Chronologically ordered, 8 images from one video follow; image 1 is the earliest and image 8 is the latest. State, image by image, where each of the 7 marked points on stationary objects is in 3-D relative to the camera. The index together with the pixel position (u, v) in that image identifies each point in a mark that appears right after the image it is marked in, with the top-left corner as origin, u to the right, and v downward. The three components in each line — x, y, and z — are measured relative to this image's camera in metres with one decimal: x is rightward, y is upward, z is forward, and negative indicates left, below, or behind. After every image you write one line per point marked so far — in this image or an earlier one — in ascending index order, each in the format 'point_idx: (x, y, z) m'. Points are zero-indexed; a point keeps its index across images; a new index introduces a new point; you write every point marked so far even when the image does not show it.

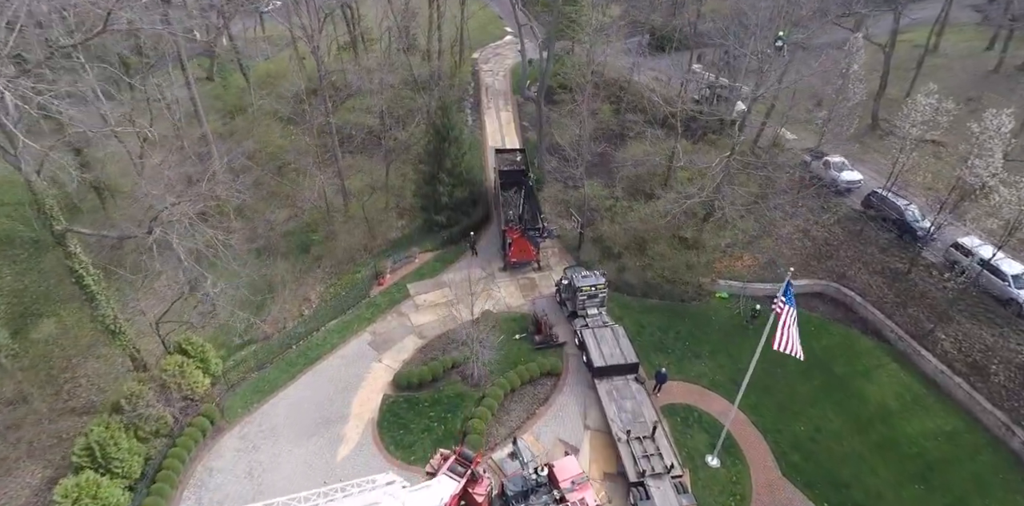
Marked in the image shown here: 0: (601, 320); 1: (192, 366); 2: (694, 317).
0: (+3.0, -2.3, +17.8) m
1: (-9.5, -3.3, +15.7) m
2: (+6.5, -2.3, +18.7) m
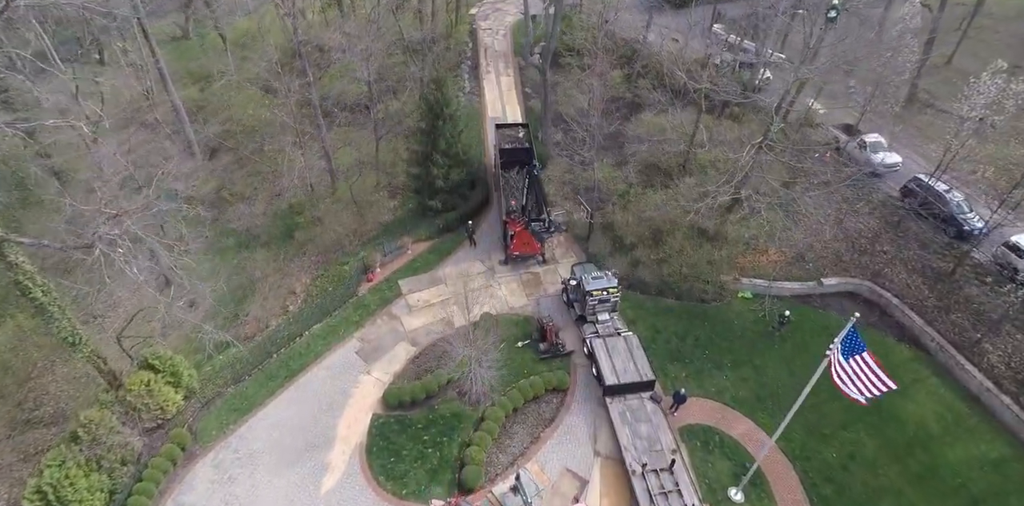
0: (+3.1, -2.3, +16.1) m
1: (-9.5, -3.5, +14.2) m
2: (+6.6, -2.2, +17.0) m
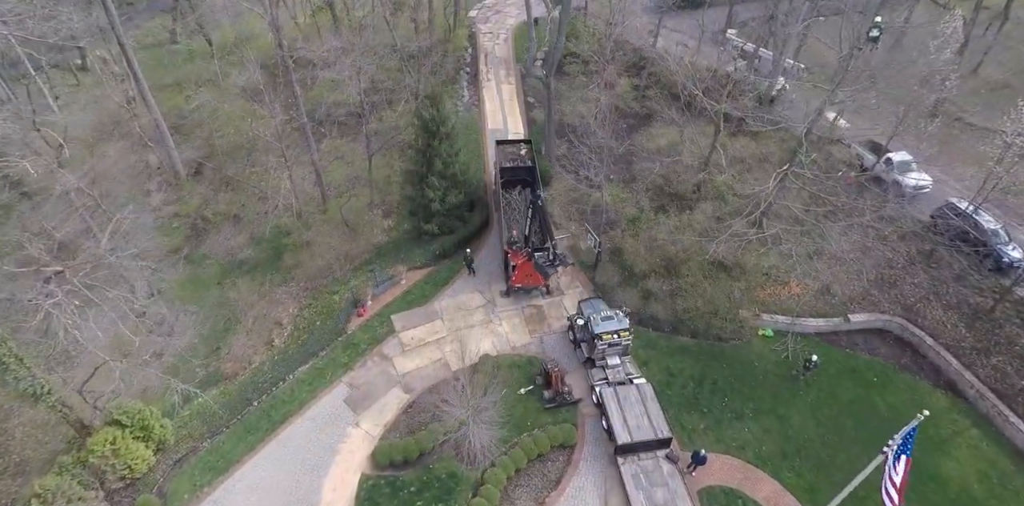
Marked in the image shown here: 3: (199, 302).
0: (+3.1, -3.3, +14.8) m
1: (-9.4, -4.6, +12.9) m
2: (+6.6, -3.3, +15.7) m
3: (-11.6, -1.7, +19.5) m
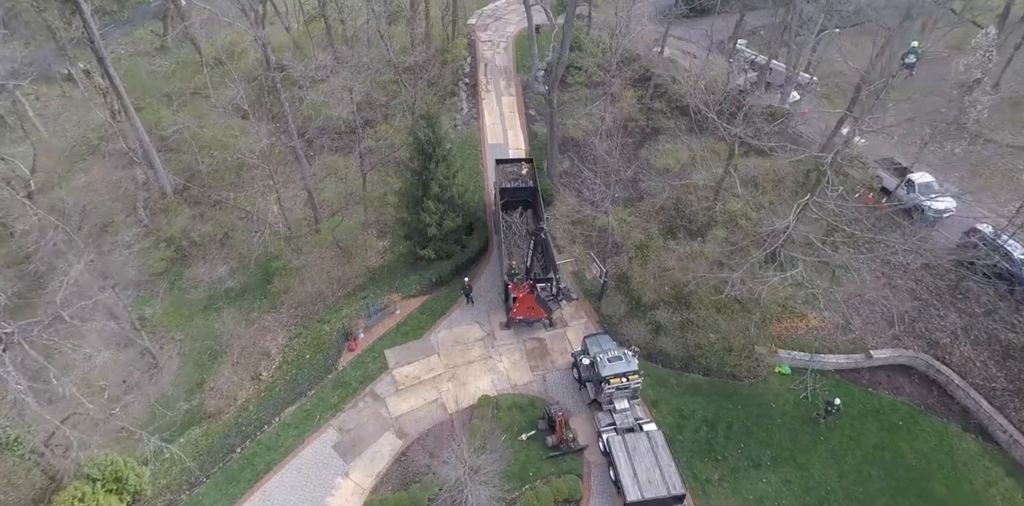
0: (+3.1, -4.3, +13.8) m
1: (-9.4, -5.5, +11.9) m
2: (+6.7, -4.3, +14.7) m
3: (-11.6, -2.6, +18.6) m
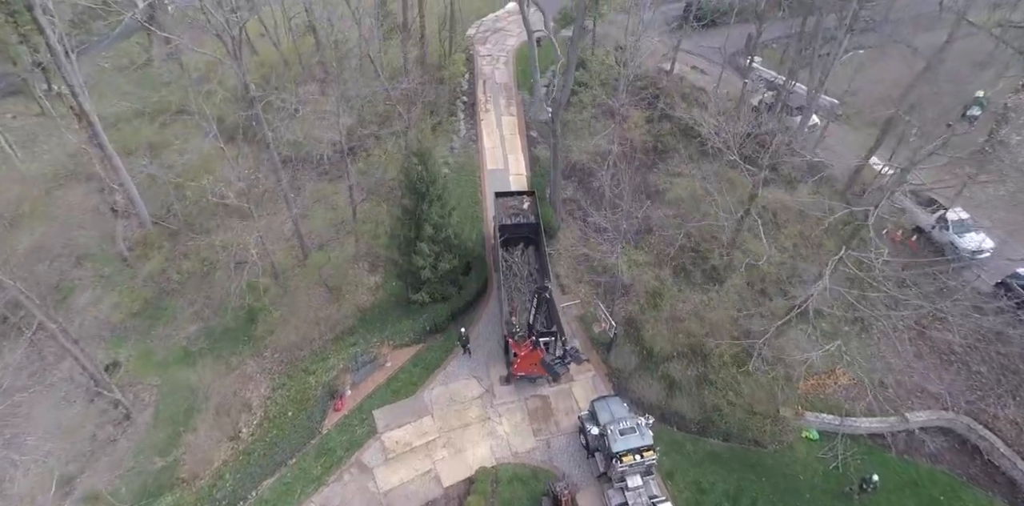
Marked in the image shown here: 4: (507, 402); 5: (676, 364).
0: (+3.2, -5.7, +12.4) m
1: (-9.4, -7.0, +10.6) m
2: (+6.7, -5.7, +13.3) m
3: (-11.6, -4.0, +17.2) m
4: (-0.1, -4.2, +14.9) m
5: (+4.7, -3.2, +15.0) m
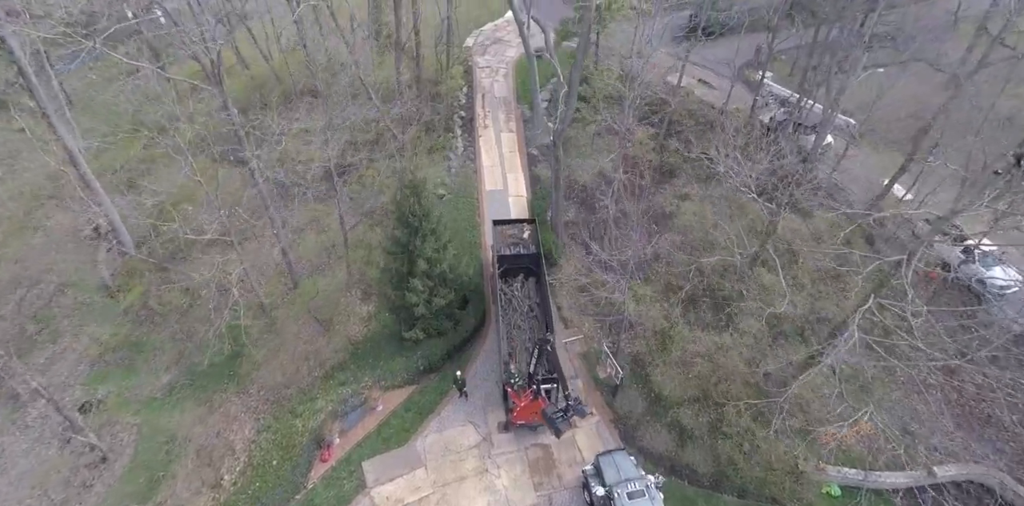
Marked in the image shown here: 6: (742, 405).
0: (+3.1, -6.8, +11.4) m
1: (-9.4, -8.1, +9.6) m
2: (+6.7, -6.8, +12.3) m
3: (-11.6, -5.1, +16.2) m
4: (-0.2, -5.3, +14.0) m
5: (+4.6, -4.2, +14.0) m
6: (+6.1, -4.0, +13.8) m
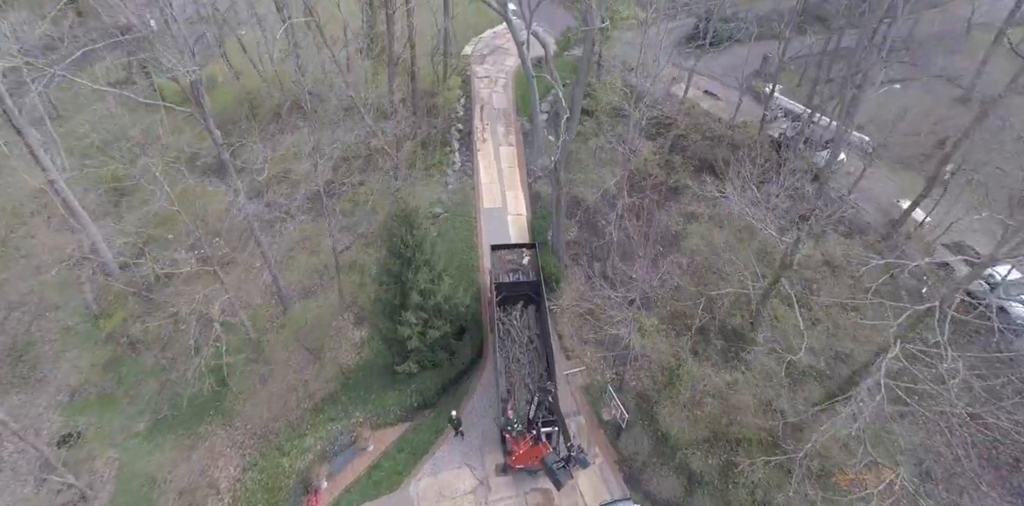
0: (+3.1, -7.7, +10.7) m
1: (-9.4, -9.0, +8.8) m
2: (+6.6, -7.6, +11.6) m
3: (-11.6, -5.9, +15.5) m
4: (-0.2, -6.1, +13.2) m
5: (+4.6, -5.1, +13.2) m
6: (+6.0, -4.9, +13.0) m
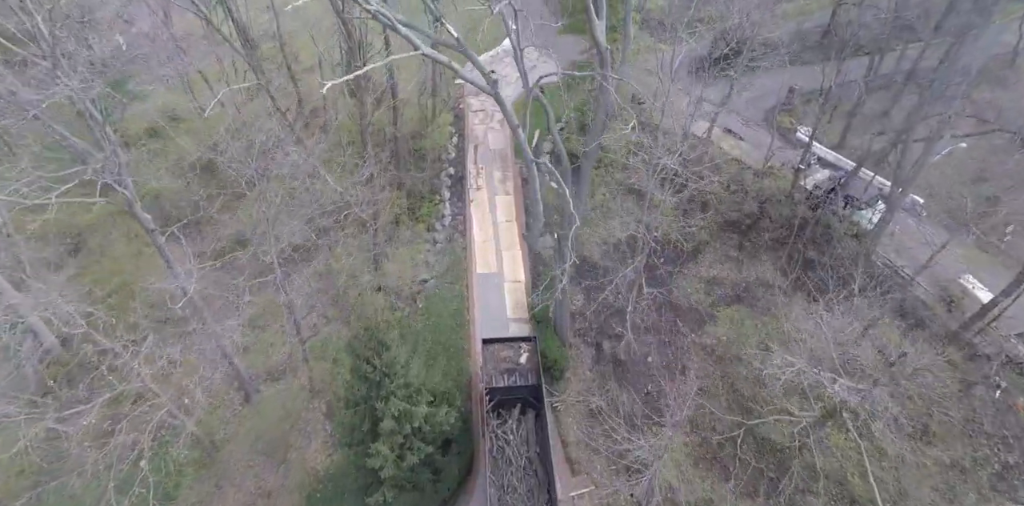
0: (+3.0, -10.3, +8.2) m
1: (-9.6, -11.6, +6.4) m
2: (+6.5, -10.2, +9.0) m
3: (-11.8, -8.5, +13.0) m
4: (-0.3, -8.7, +10.7) m
5: (+4.5, -7.6, +10.6) m
6: (+5.9, -7.4, +10.5) m
